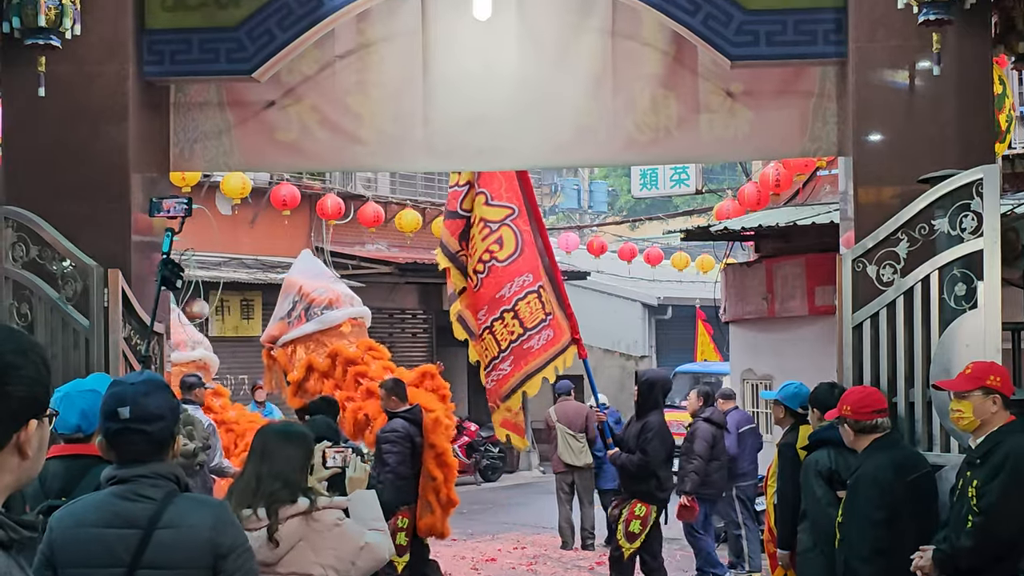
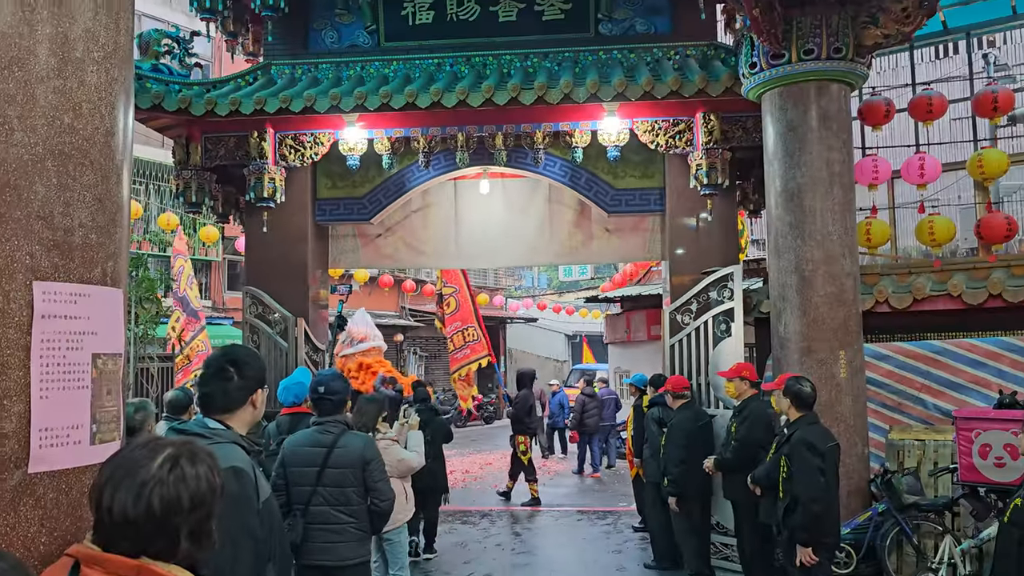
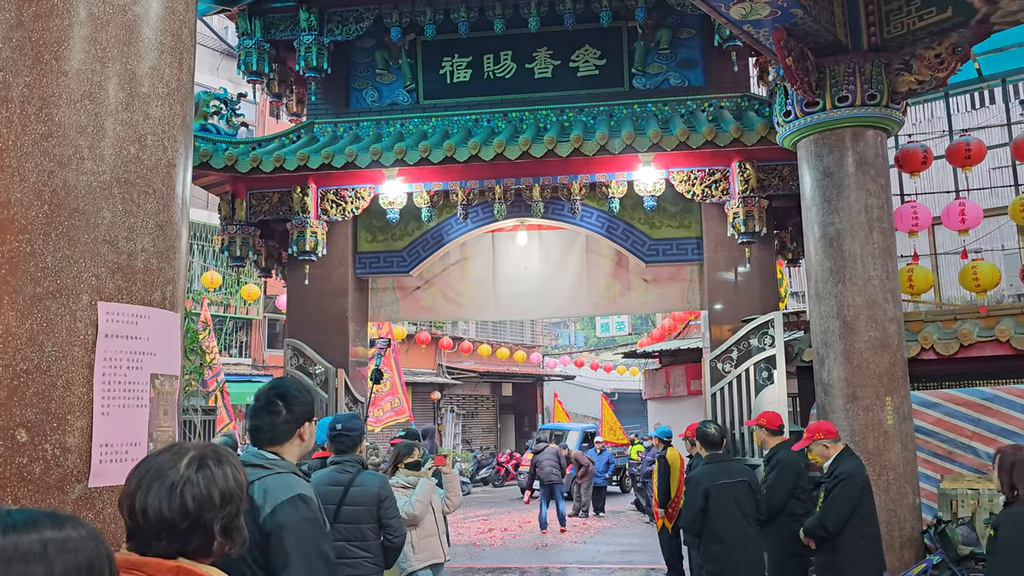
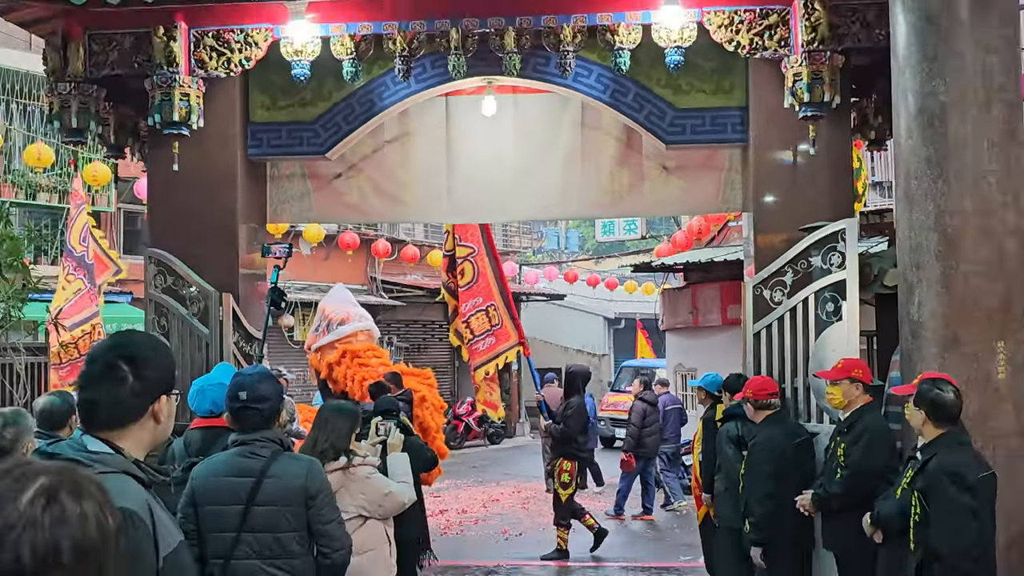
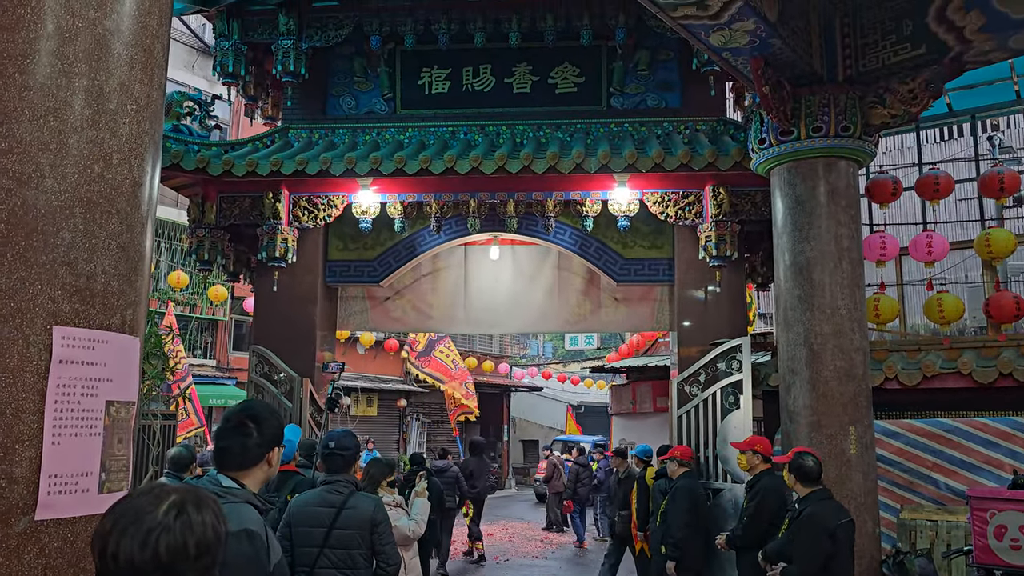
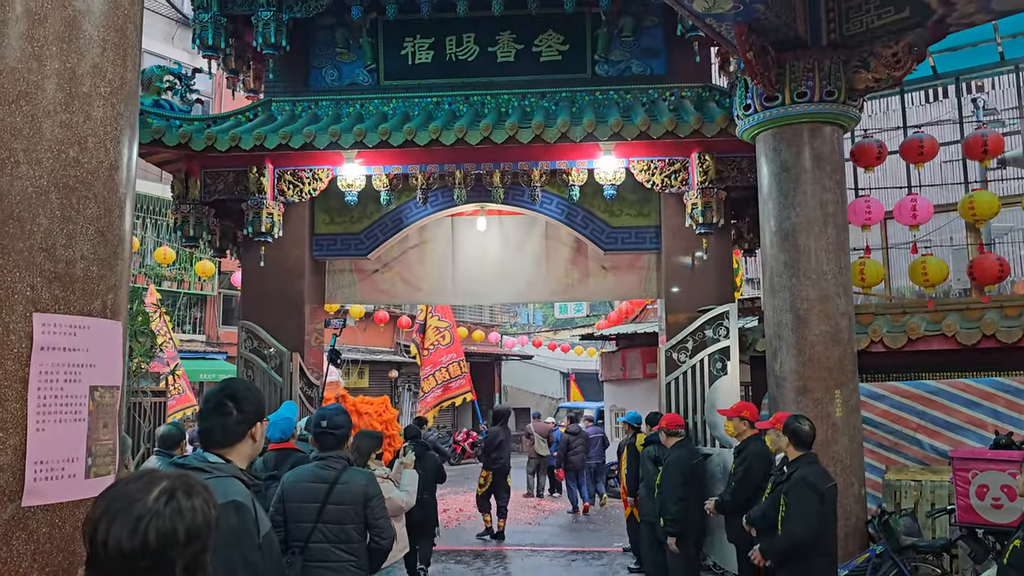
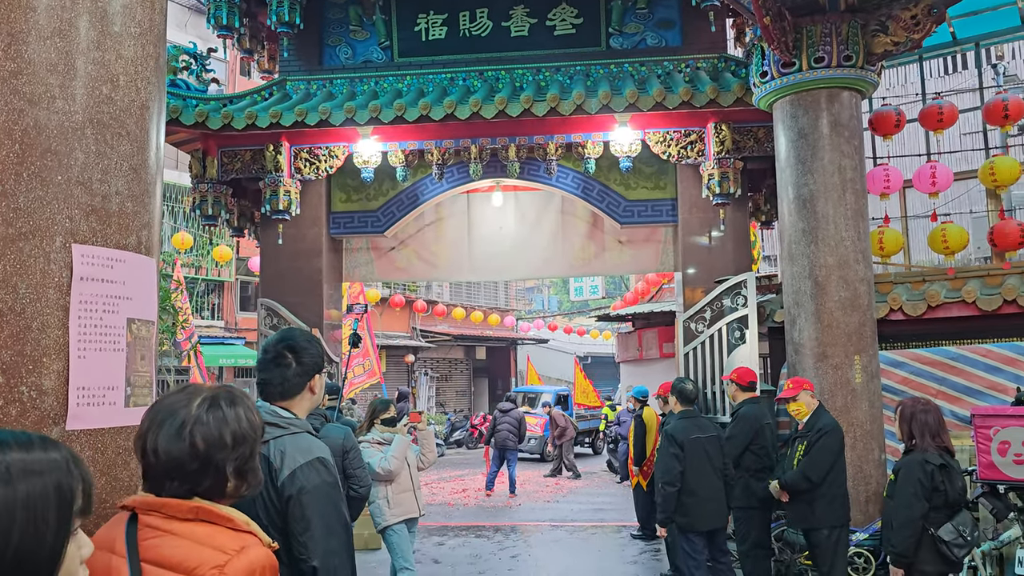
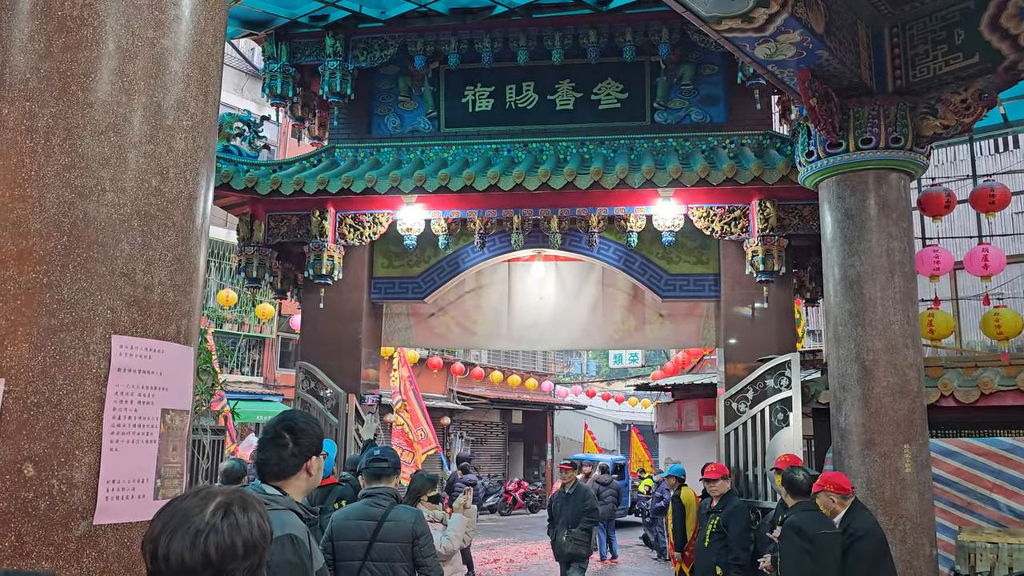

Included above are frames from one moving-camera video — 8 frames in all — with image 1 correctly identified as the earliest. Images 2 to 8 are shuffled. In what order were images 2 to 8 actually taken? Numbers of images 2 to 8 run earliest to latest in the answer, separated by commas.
4, 2, 6, 5, 8, 3, 7
